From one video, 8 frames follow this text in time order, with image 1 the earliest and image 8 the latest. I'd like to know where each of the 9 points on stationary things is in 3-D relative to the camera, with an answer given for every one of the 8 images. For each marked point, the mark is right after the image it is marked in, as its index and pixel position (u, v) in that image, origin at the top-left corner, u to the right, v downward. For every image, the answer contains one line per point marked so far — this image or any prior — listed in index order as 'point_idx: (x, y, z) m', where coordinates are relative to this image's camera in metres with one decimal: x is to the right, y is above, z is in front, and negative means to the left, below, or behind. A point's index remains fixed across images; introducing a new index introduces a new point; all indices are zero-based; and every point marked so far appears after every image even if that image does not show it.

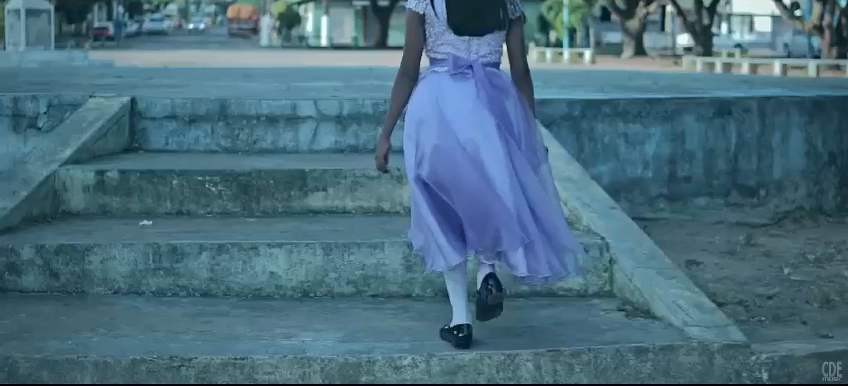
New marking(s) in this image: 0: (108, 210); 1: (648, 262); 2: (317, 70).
0: (-1.3, -0.1, +6.6) m
1: (+0.8, -0.2, +5.8) m
2: (-1.2, +1.4, +18.9) m
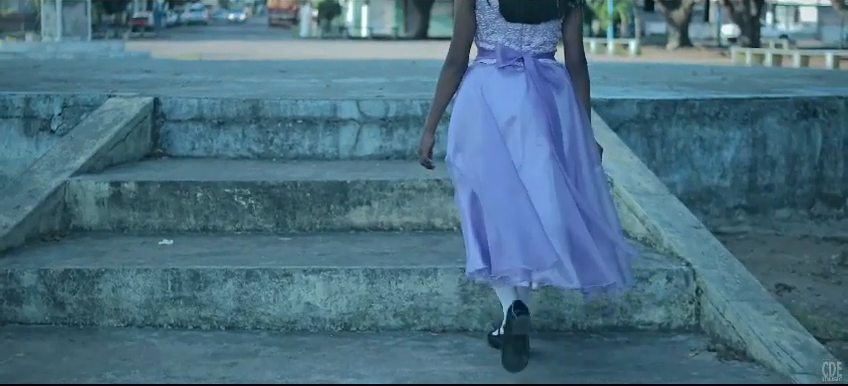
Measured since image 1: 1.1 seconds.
0: (-1.1, -0.1, +5.9) m
1: (+1.0, -0.3, +5.0) m
2: (-0.7, +1.4, +18.2) m
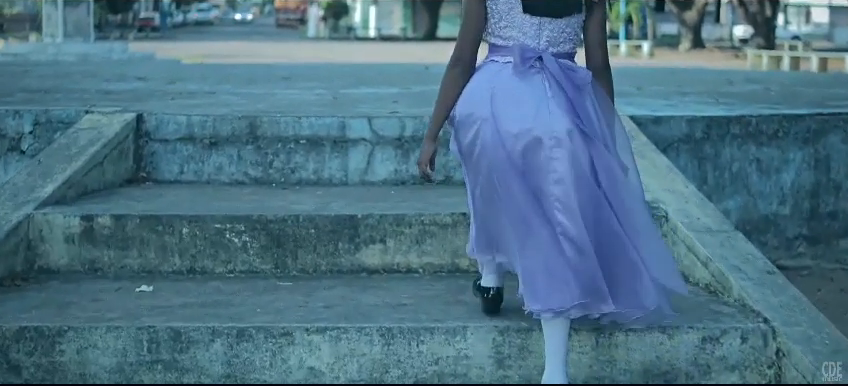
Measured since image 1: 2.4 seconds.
0: (-1.0, -0.2, +5.0) m
1: (+1.0, -0.4, +4.1) m
2: (-0.6, +1.3, +17.3) m
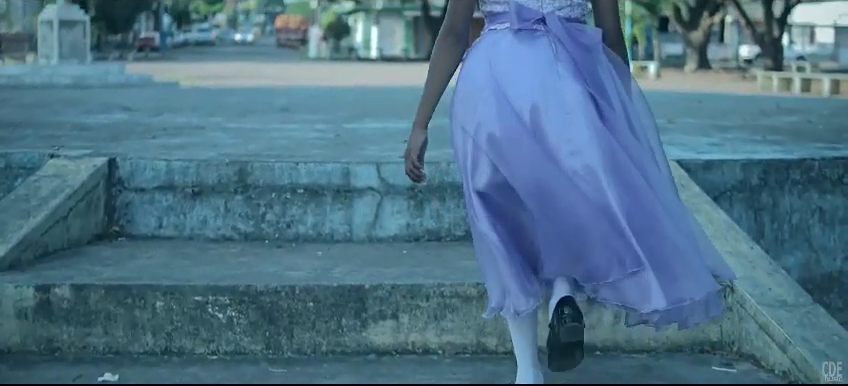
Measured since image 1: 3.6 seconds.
0: (-0.9, -0.4, +4.2) m
1: (+1.1, -0.6, +3.3) m
2: (-0.5, +1.0, +16.5) m
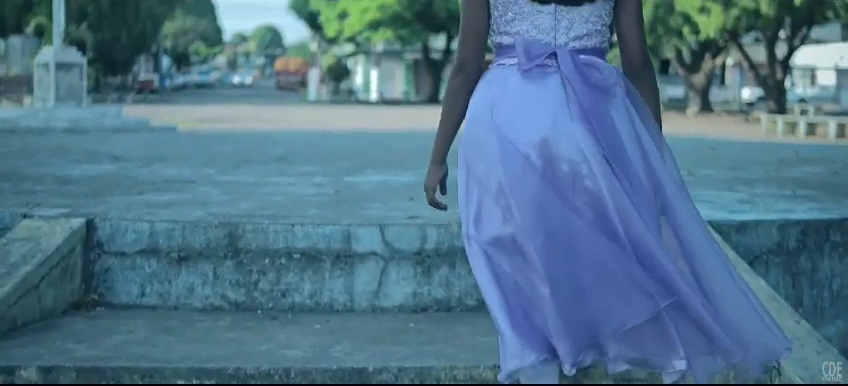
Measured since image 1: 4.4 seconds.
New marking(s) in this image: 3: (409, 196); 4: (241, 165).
0: (-0.9, -0.6, +3.8) m
1: (+1.1, -0.7, +2.9) m
2: (-0.5, +0.5, +16.1) m
3: (-0.1, 0.0, +5.9) m
4: (-0.9, +0.1, +8.2) m
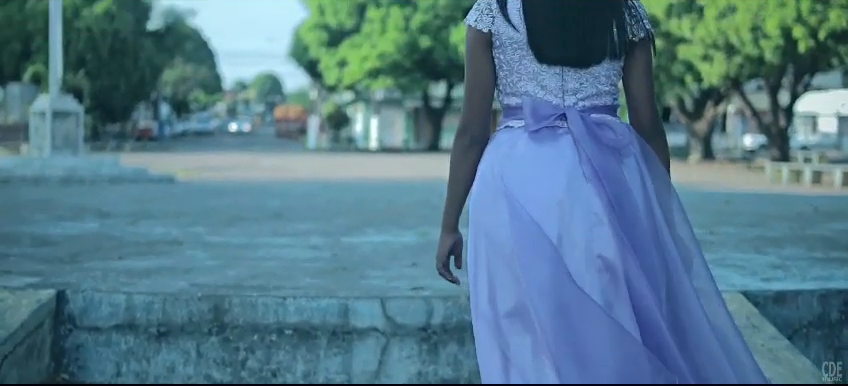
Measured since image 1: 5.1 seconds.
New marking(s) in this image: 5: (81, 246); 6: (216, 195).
0: (-0.9, -0.7, +3.3) m
1: (+1.1, -0.8, +2.4) m
2: (-0.5, 0.0, +15.7) m
3: (0.0, -0.2, +5.4) m
4: (-0.9, -0.1, +7.8) m
5: (-1.3, -0.2, +6.1) m
6: (-1.7, 0.0, +13.5) m
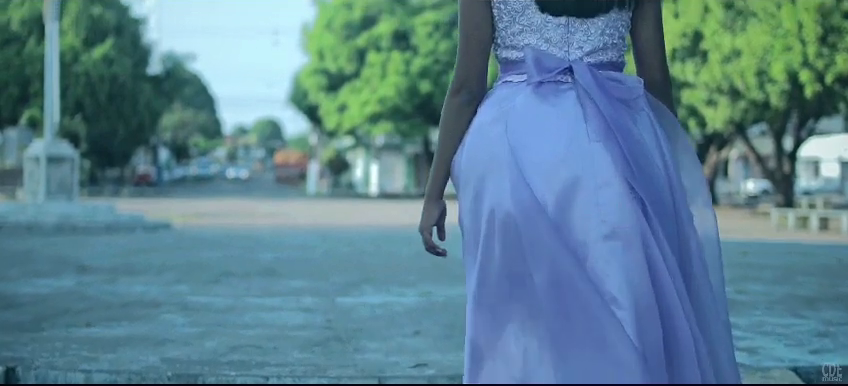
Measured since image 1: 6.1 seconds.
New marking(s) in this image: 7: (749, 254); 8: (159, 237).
0: (-0.9, -0.8, +2.7) m
1: (+1.1, -0.9, +1.8) m
2: (-0.5, -0.4, +15.1) m
3: (0.0, -0.4, +4.8) m
4: (-0.9, -0.4, +7.2) m
5: (-1.3, -0.4, +5.5) m
6: (-1.7, -0.4, +12.9) m
7: (+2.2, -0.4, +11.3) m
8: (-2.8, -0.4, +17.0) m
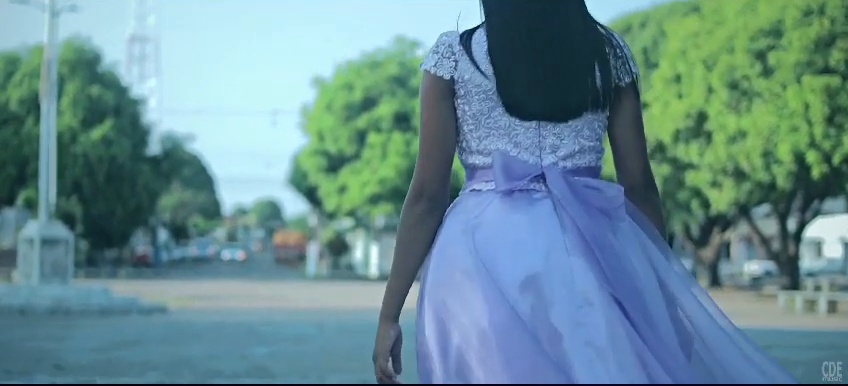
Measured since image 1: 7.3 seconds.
0: (-0.9, -1.0, +2.1) m
1: (+1.2, -1.0, +1.2) m
2: (-0.5, -1.2, +14.5) m
3: (0.0, -0.7, +4.3) m
4: (-0.9, -0.8, +6.6) m
5: (-1.2, -0.7, +4.9) m
6: (-1.7, -1.1, +12.3) m
7: (+2.2, -1.0, +10.7) m
8: (-2.7, -1.3, +16.3) m
